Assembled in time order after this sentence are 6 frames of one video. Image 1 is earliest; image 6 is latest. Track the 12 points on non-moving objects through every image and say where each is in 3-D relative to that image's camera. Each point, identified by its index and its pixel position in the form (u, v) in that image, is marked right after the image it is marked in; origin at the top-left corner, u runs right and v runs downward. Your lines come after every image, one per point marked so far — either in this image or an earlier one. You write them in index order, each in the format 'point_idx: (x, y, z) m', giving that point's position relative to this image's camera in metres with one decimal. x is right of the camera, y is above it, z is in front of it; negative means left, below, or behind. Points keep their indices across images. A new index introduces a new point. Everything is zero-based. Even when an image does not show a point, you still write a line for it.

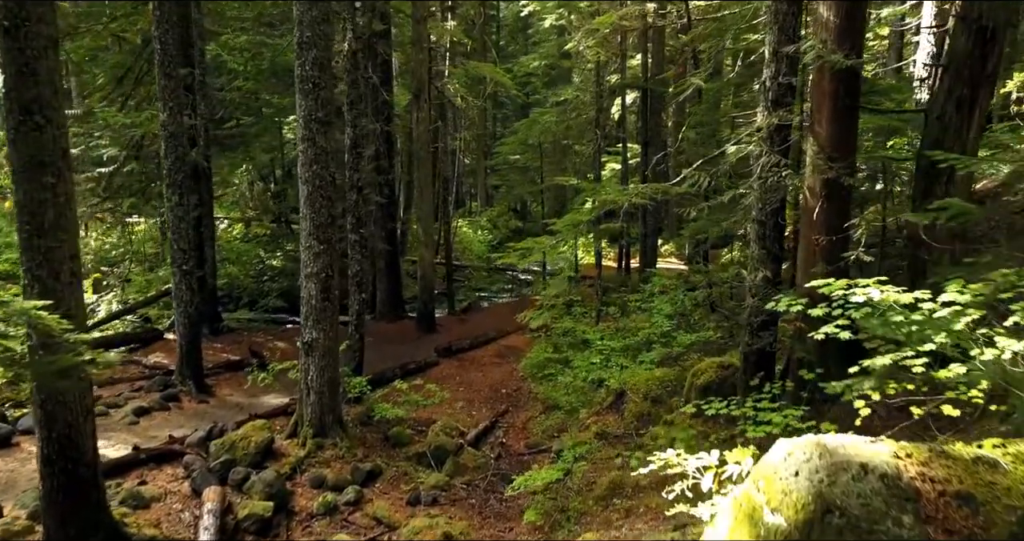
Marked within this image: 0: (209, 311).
0: (-7.0, -1.0, +14.0) m
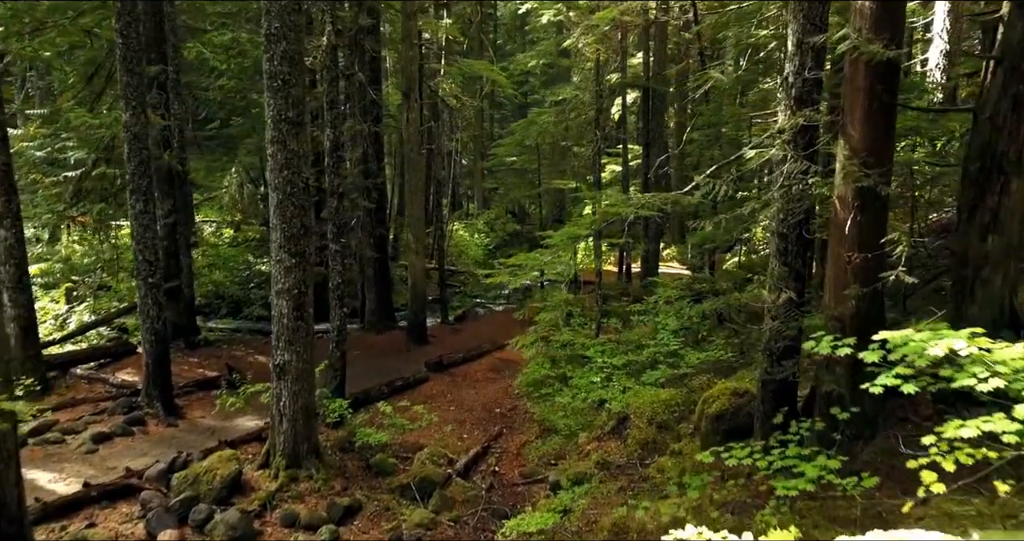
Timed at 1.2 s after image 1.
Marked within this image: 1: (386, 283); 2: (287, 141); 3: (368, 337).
0: (-7.1, -1.2, +13.2) m
1: (-3.2, -0.3, +15.5) m
2: (-2.8, +1.6, +7.6) m
3: (-3.5, -1.7, +15.0) m
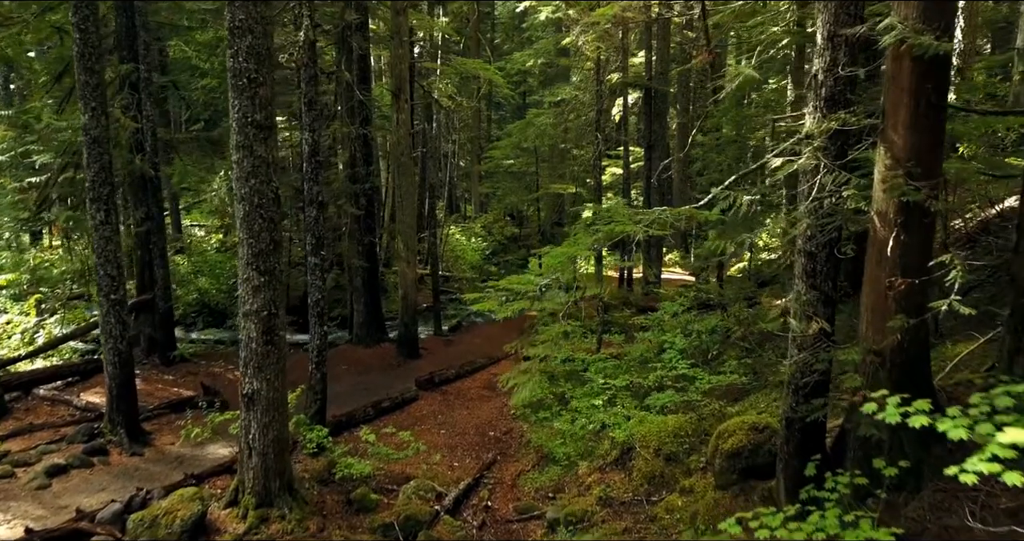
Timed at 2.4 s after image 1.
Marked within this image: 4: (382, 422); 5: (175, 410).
0: (-7.2, -1.4, +12.4) m
1: (-3.3, -0.6, +14.7) m
2: (-2.9, +1.4, +6.8) m
3: (-3.6, -1.9, +14.2) m
4: (-2.3, -2.7, +10.7) m
5: (-5.8, -2.4, +10.4) m
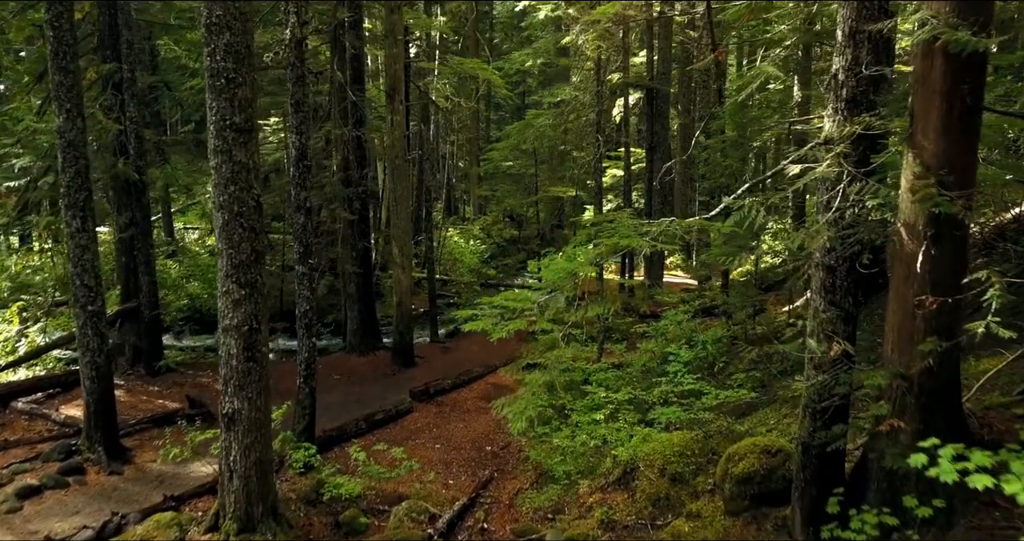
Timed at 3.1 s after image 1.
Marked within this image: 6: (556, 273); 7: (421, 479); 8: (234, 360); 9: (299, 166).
0: (-7.2, -1.5, +12.0) m
1: (-3.3, -0.7, +14.3) m
2: (-2.9, +1.3, +6.4) m
3: (-3.7, -2.0, +13.8) m
4: (-2.3, -2.8, +10.2) m
5: (-5.8, -2.5, +10.0) m
6: (+0.6, -0.1, +7.5) m
7: (-1.3, -3.1, +9.0) m
8: (-3.1, -1.0, +6.7) m
9: (-3.1, +1.5, +8.9) m
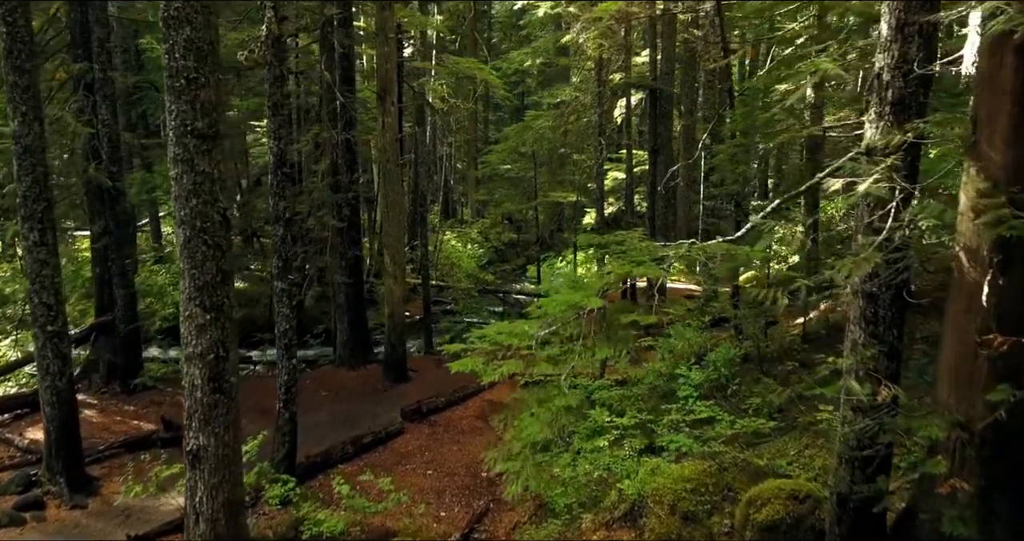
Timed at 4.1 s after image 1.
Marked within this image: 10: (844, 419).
0: (-7.3, -1.7, +11.3) m
1: (-3.4, -0.9, +13.6) m
2: (-3.0, +1.0, +5.7) m
3: (-3.7, -2.2, +13.1) m
4: (-2.4, -3.0, +9.6) m
5: (-5.9, -2.8, +9.3) m
6: (+0.5, -0.4, +6.9) m
7: (-1.4, -3.3, +8.3) m
8: (-3.1, -1.2, +6.0) m
9: (-3.2, +1.3, +8.2) m
10: (+2.5, -1.1, +4.5) m
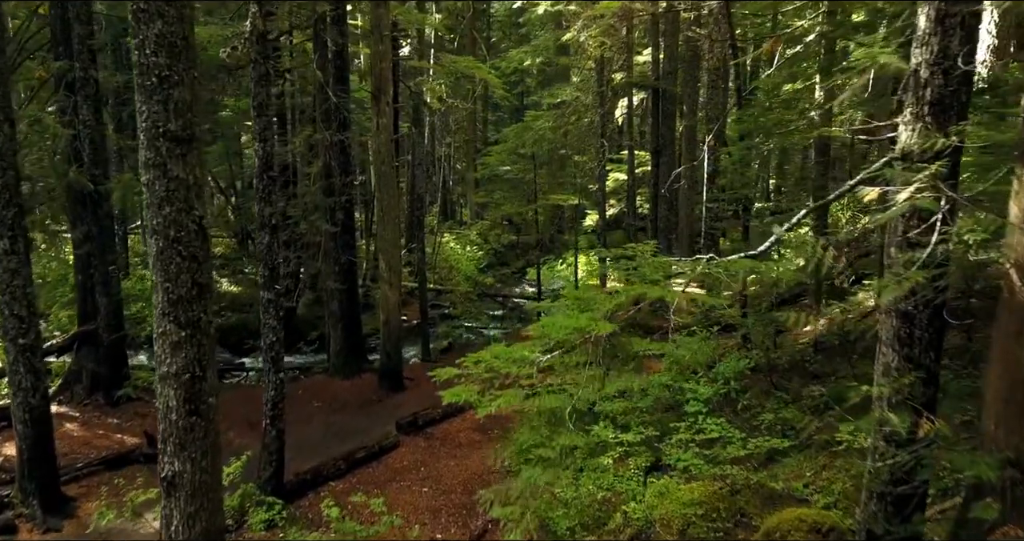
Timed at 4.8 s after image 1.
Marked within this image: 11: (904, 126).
0: (-7.3, -1.9, +10.9) m
1: (-3.4, -1.0, +13.2) m
2: (-3.0, +0.9, +5.3) m
3: (-3.7, -2.4, +12.7) m
4: (-2.4, -3.1, +9.1) m
5: (-5.9, -2.9, +8.9) m
6: (+0.5, -0.5, +6.4) m
7: (-1.4, -3.4, +7.9) m
8: (-3.1, -1.3, +5.6) m
9: (-3.2, +1.2, +7.8) m
10: (+2.5, -1.2, +4.1) m
11: (+2.6, +1.0, +4.0) m
